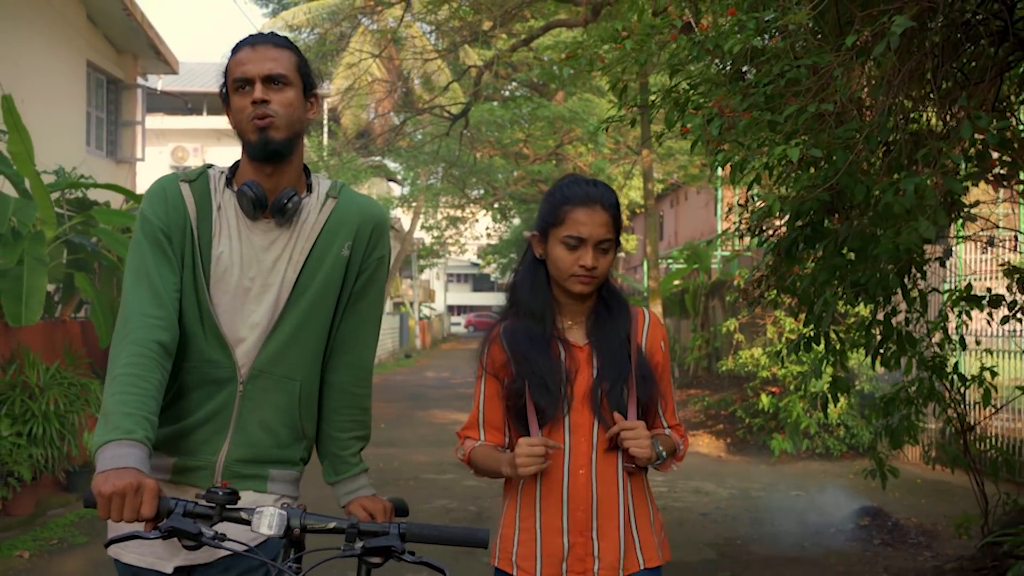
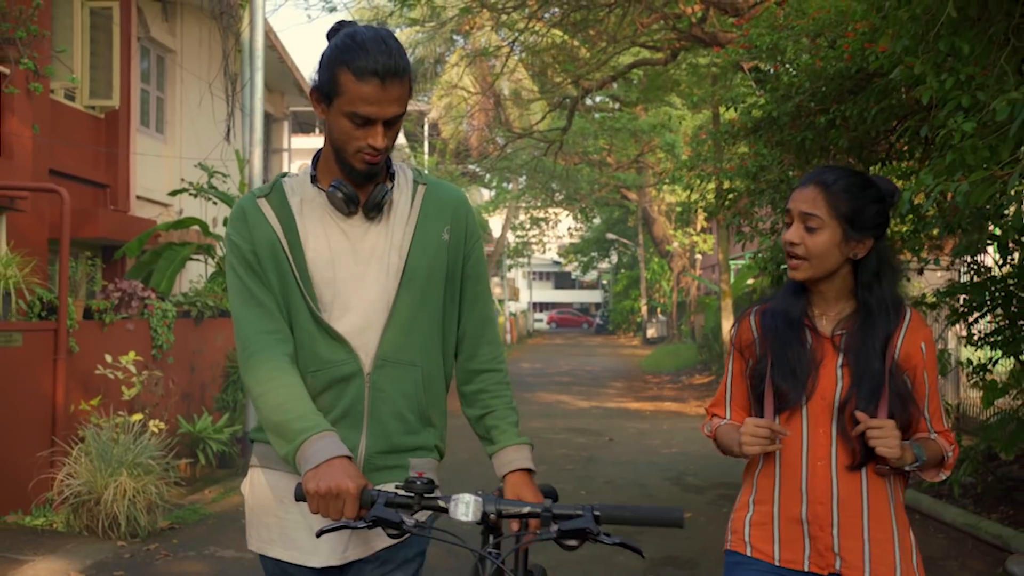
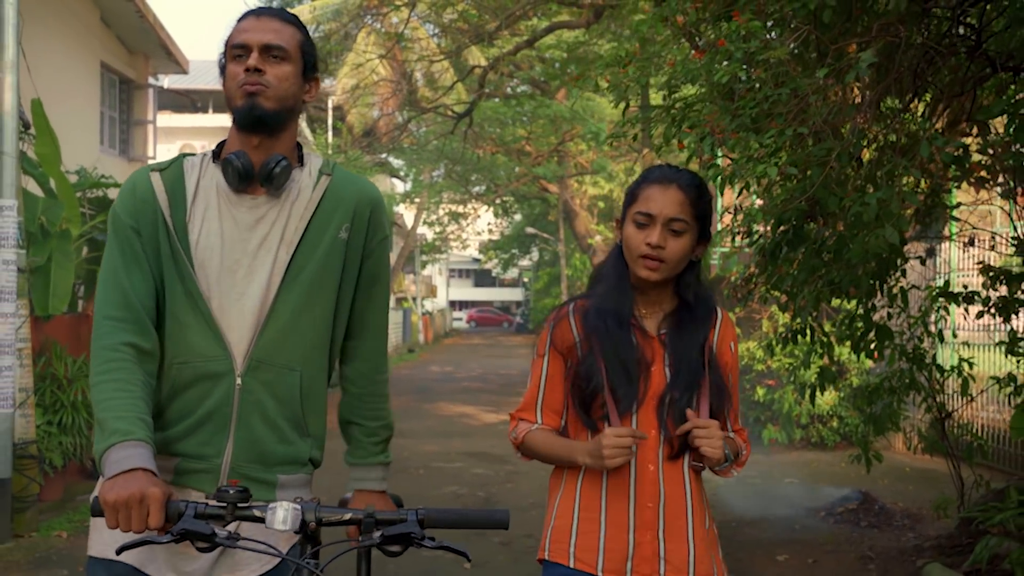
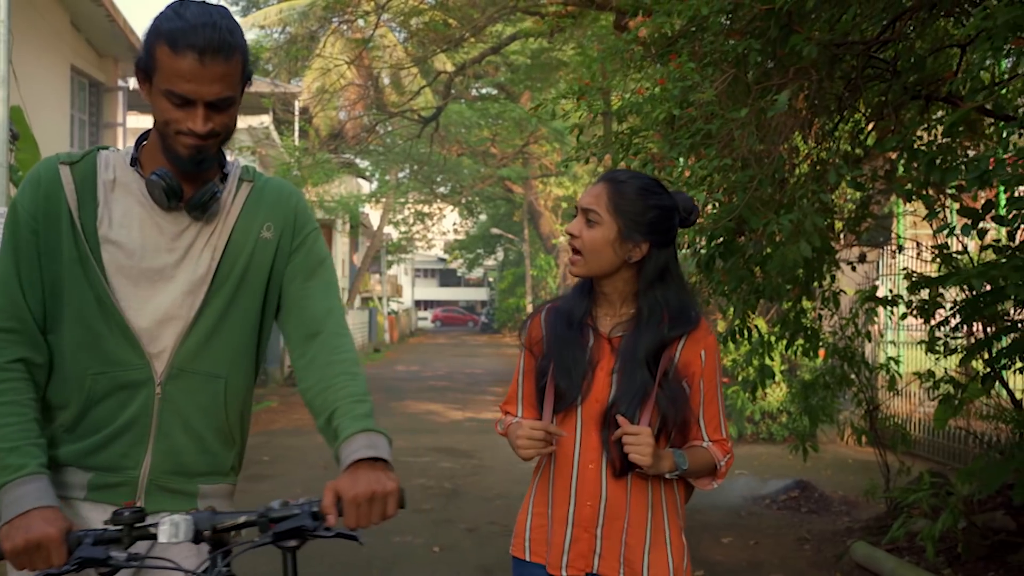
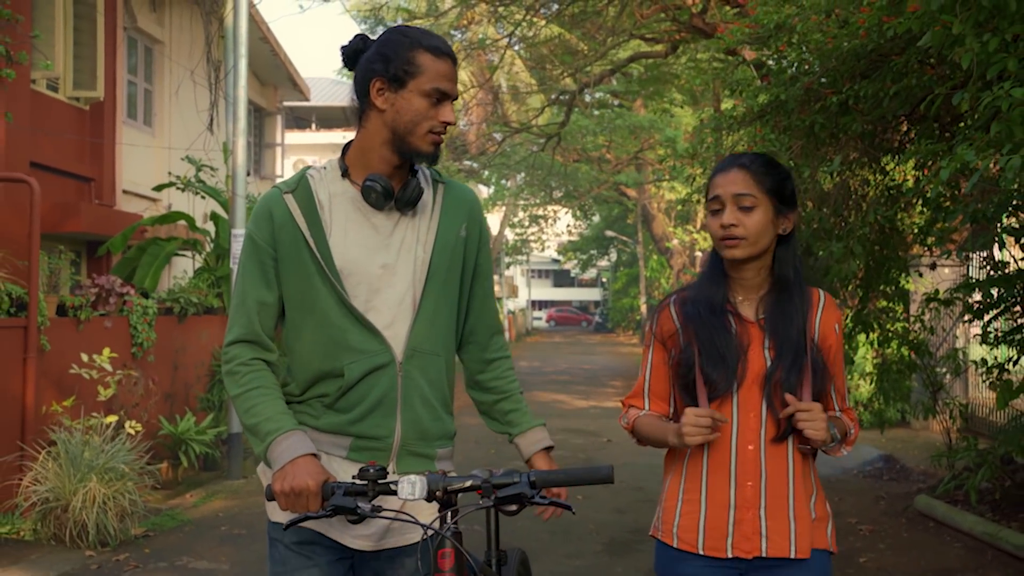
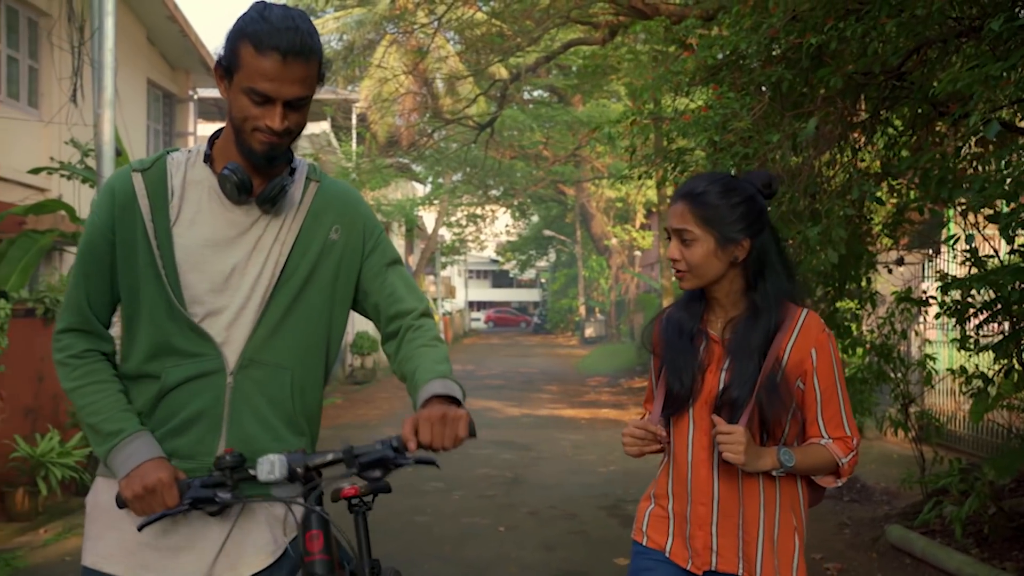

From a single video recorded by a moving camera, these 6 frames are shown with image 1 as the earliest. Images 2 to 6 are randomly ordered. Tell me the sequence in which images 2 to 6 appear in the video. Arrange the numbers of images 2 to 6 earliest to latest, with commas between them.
3, 4, 6, 5, 2
